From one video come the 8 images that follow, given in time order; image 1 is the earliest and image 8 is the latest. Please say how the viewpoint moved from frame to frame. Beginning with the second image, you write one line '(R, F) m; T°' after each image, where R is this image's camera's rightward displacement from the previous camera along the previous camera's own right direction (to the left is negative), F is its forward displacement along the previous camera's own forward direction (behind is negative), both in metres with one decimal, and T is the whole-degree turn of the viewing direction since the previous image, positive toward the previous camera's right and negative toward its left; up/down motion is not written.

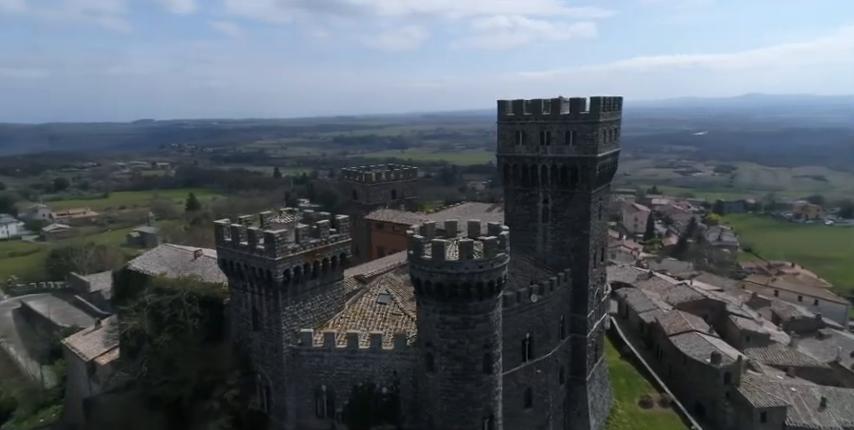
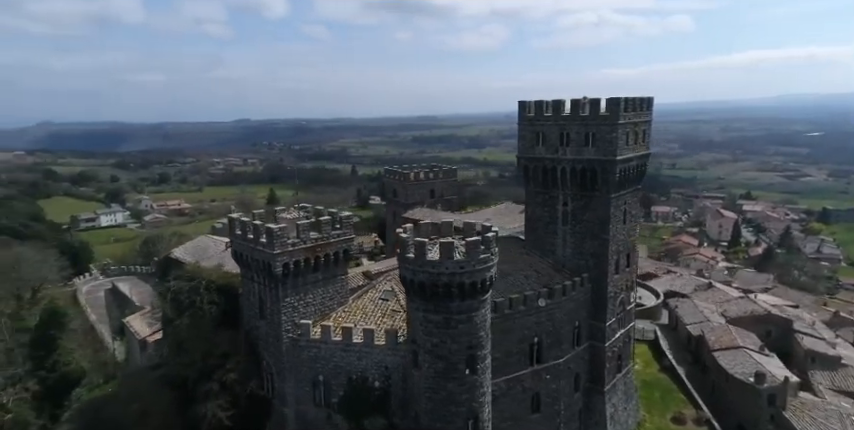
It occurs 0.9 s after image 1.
(+4.5, -0.3) m; -10°
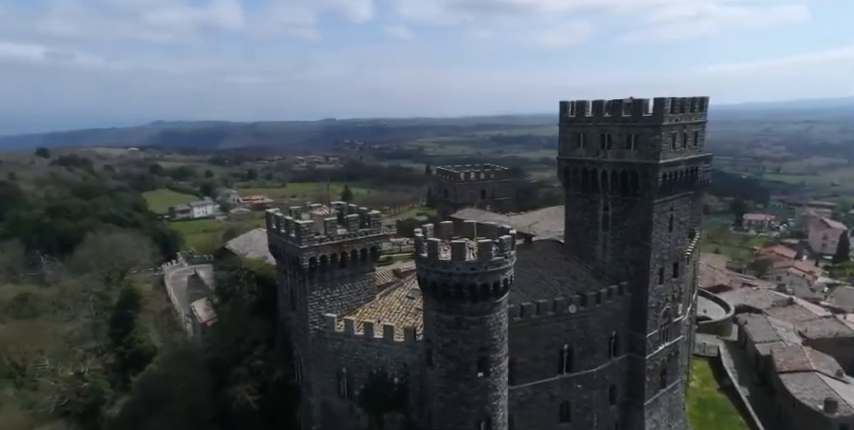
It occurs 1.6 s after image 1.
(+3.1, 0.0) m; -9°
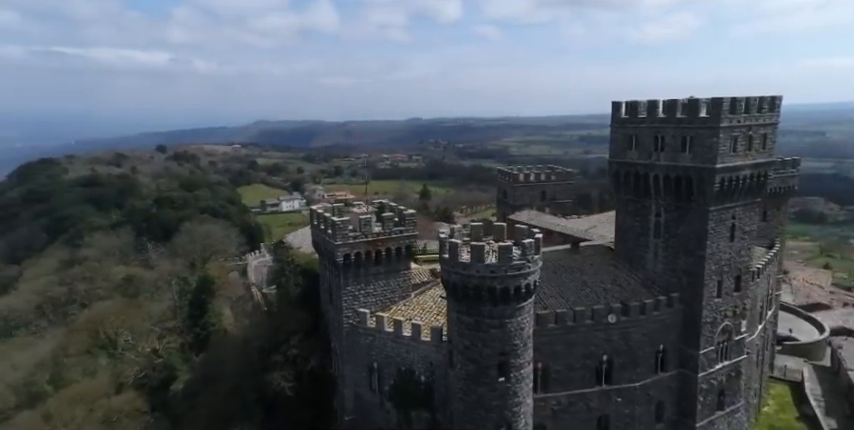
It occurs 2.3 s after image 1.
(+3.0, +0.2) m; -10°
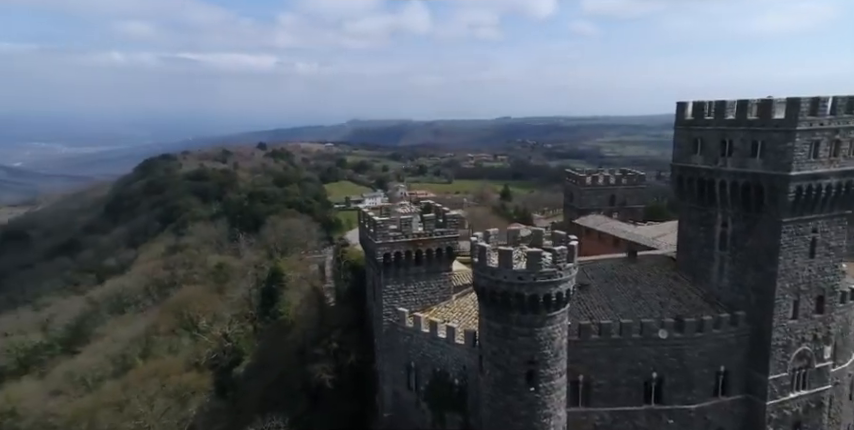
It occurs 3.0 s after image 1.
(+2.7, +0.4) m; -10°
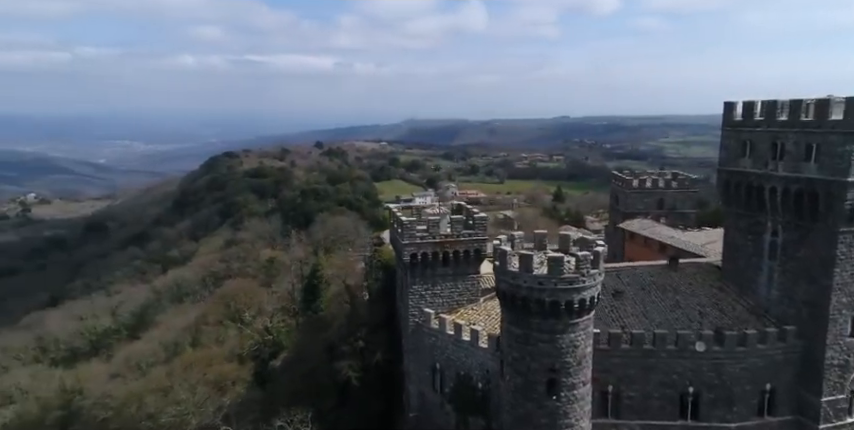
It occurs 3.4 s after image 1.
(+1.5, +0.3) m; -6°
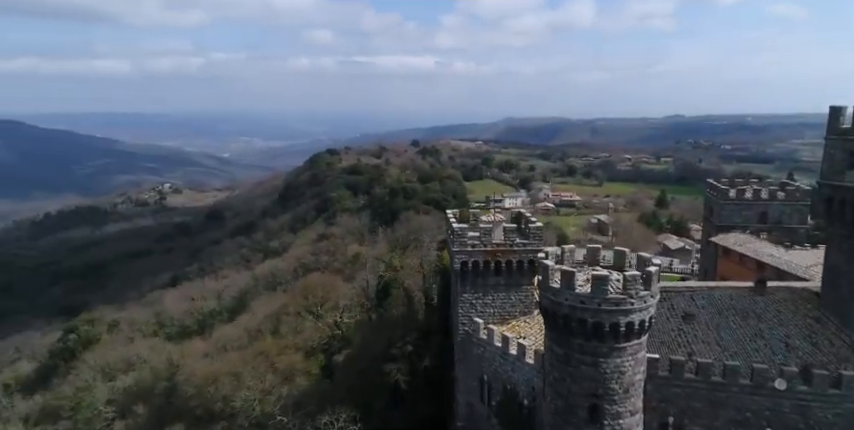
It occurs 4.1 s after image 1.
(+2.5, +1.0) m; -11°
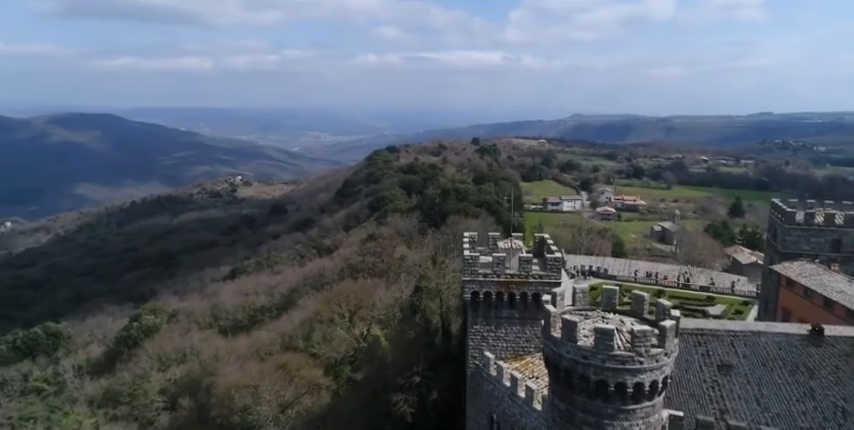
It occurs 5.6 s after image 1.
(+2.6, +1.8) m; -8°
